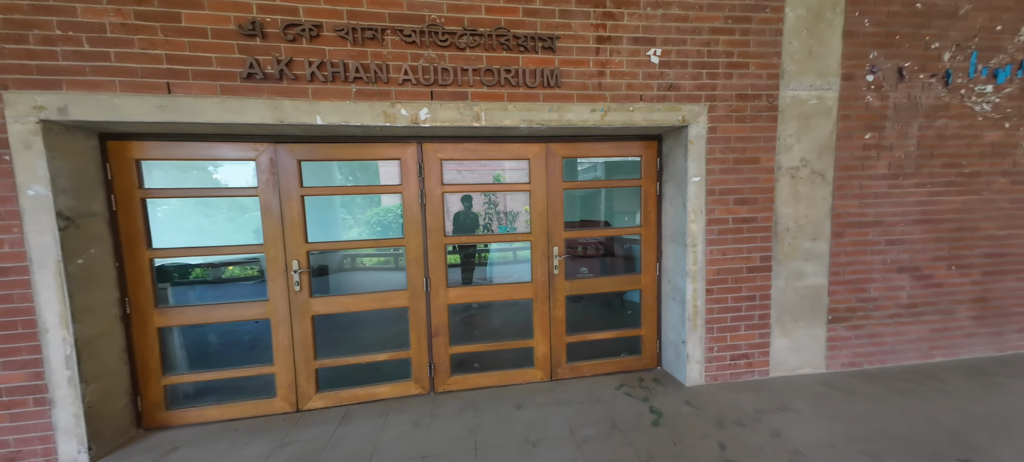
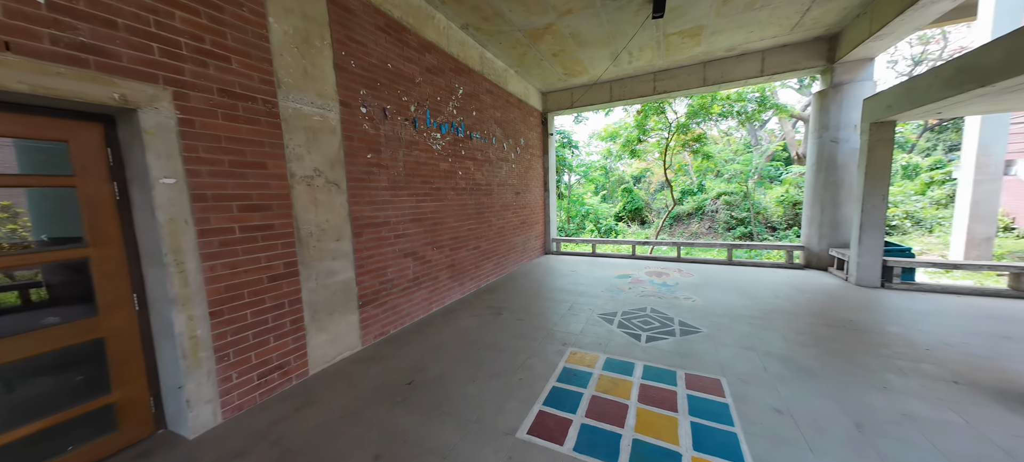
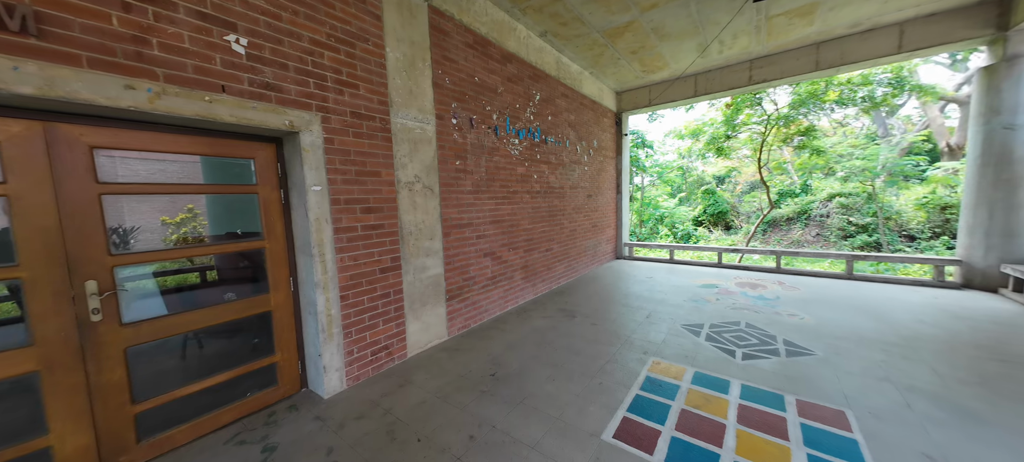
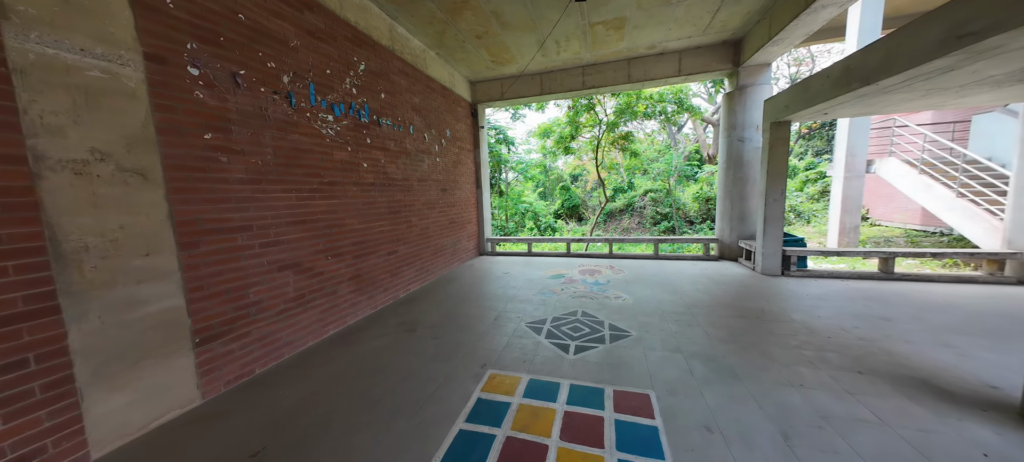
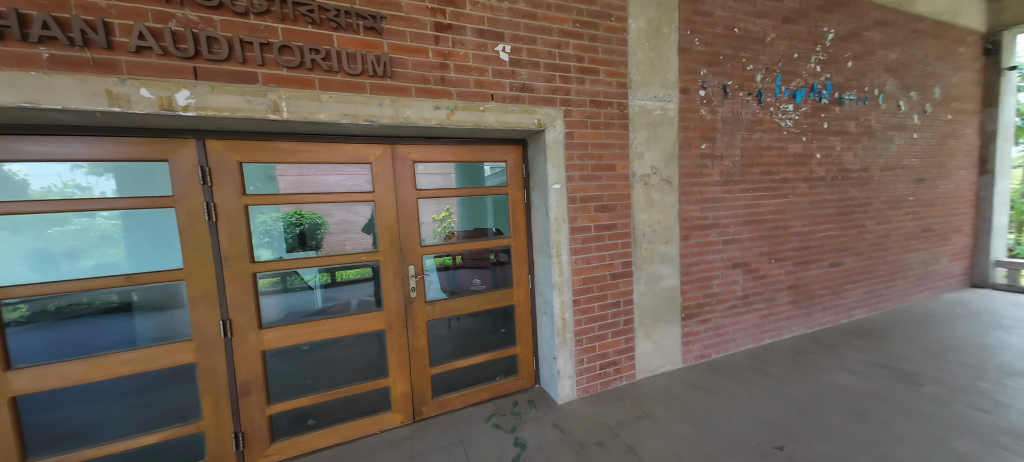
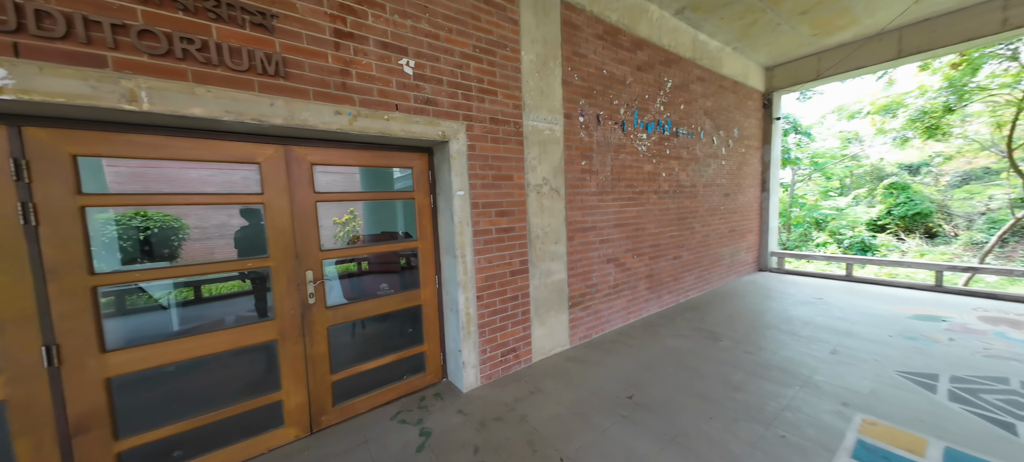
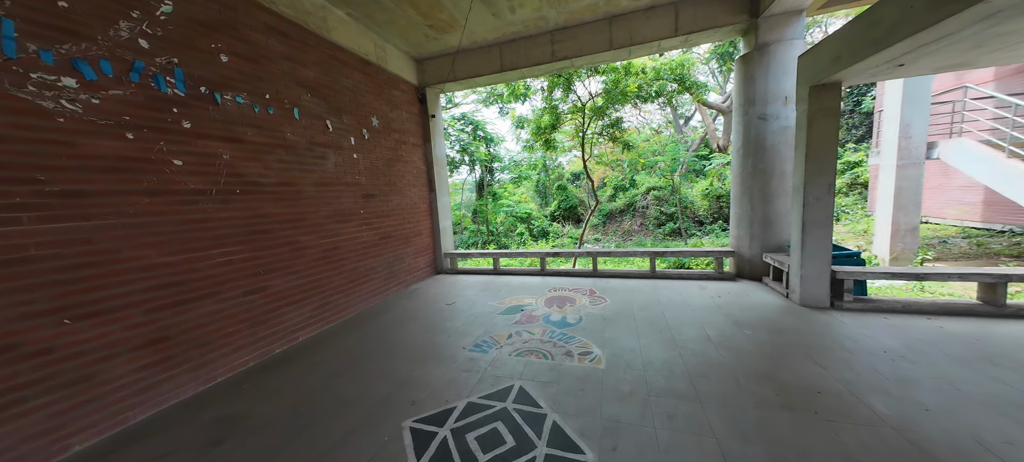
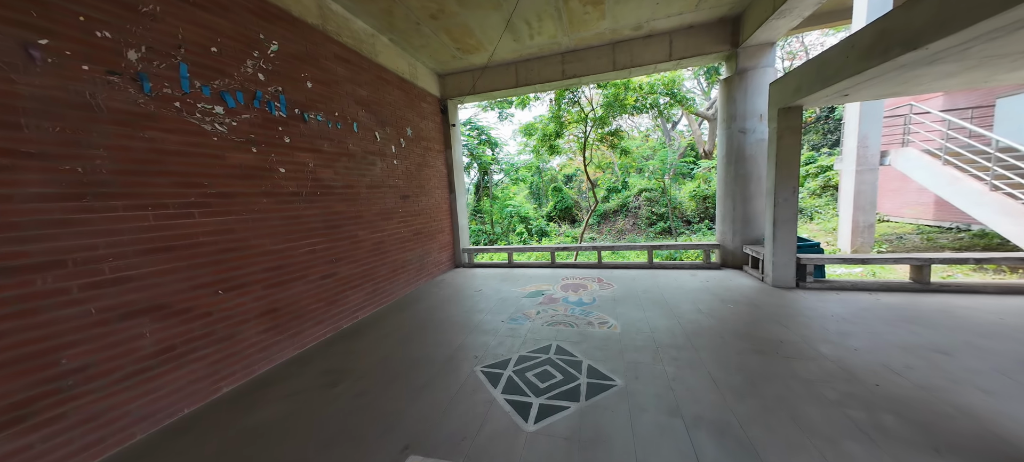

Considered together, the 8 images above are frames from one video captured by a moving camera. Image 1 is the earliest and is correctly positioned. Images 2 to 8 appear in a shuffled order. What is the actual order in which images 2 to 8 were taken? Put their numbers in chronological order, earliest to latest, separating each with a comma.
5, 6, 3, 2, 4, 8, 7
